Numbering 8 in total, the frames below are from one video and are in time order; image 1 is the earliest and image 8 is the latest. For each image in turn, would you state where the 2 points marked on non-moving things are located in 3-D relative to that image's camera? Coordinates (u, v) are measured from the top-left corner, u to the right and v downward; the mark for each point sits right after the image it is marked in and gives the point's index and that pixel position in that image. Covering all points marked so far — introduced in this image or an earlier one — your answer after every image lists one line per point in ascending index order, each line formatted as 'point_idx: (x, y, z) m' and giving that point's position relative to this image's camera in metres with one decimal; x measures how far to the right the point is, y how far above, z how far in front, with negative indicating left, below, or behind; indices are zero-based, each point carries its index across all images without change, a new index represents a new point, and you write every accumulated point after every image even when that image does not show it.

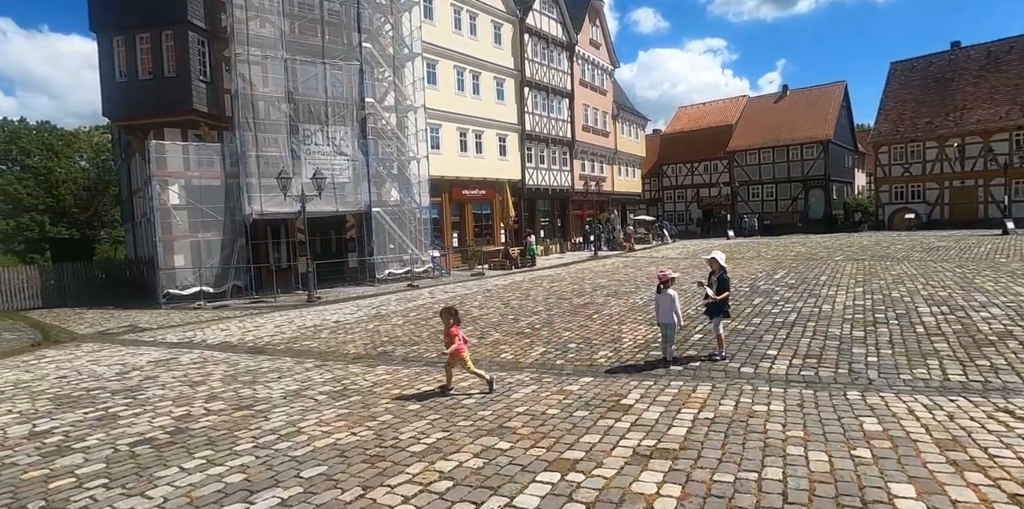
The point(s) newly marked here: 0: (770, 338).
0: (+4.3, -1.4, +9.4) m
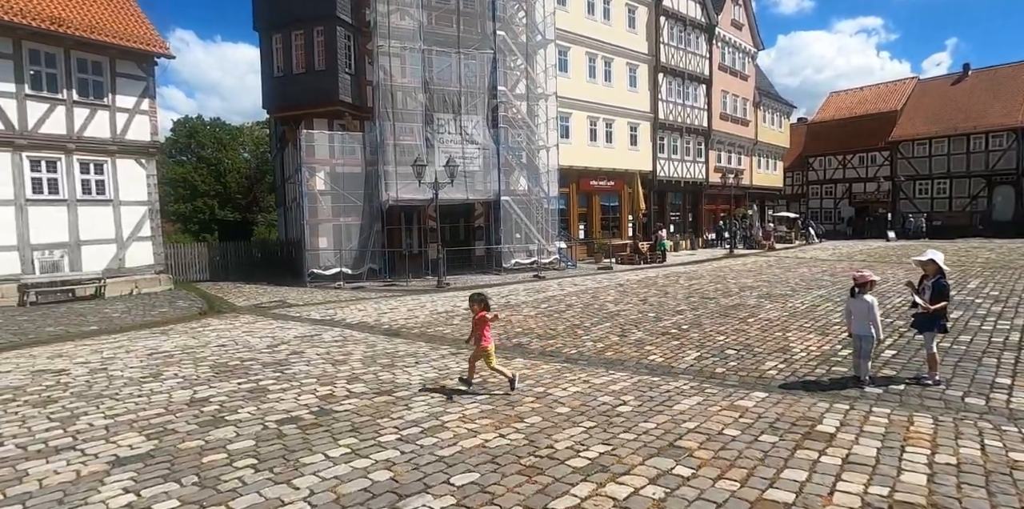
0: (+6.5, -1.4, +7.5) m
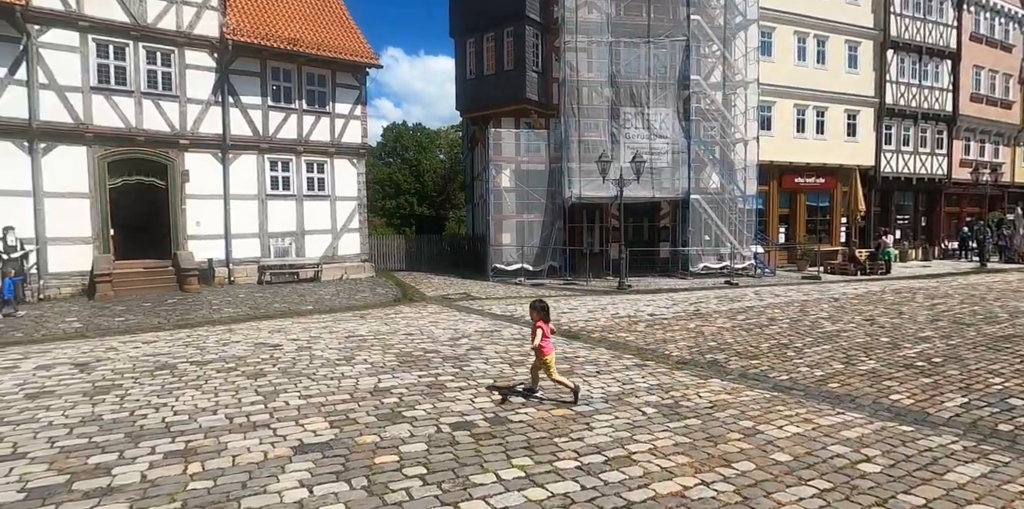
0: (+8.4, -1.7, +4.5) m
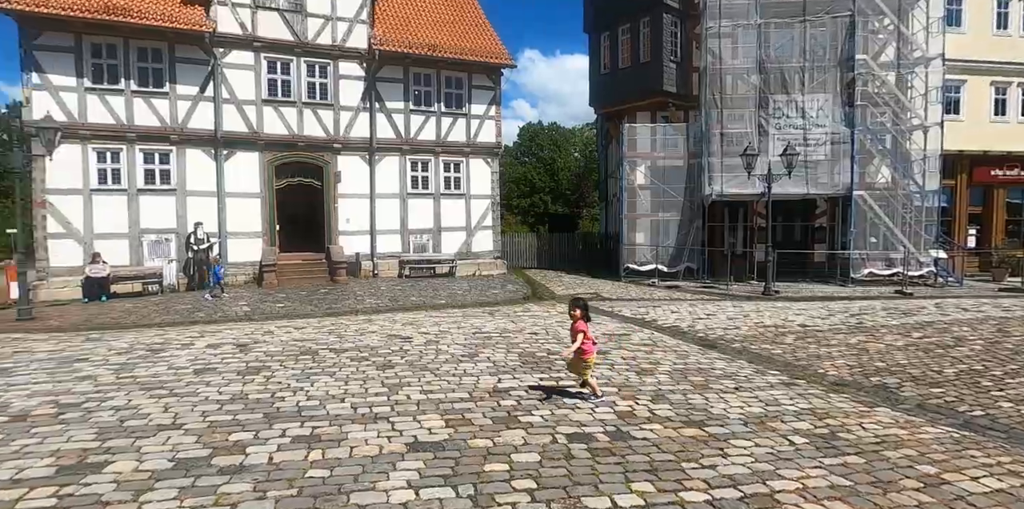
0: (+9.0, -1.9, +2.1) m
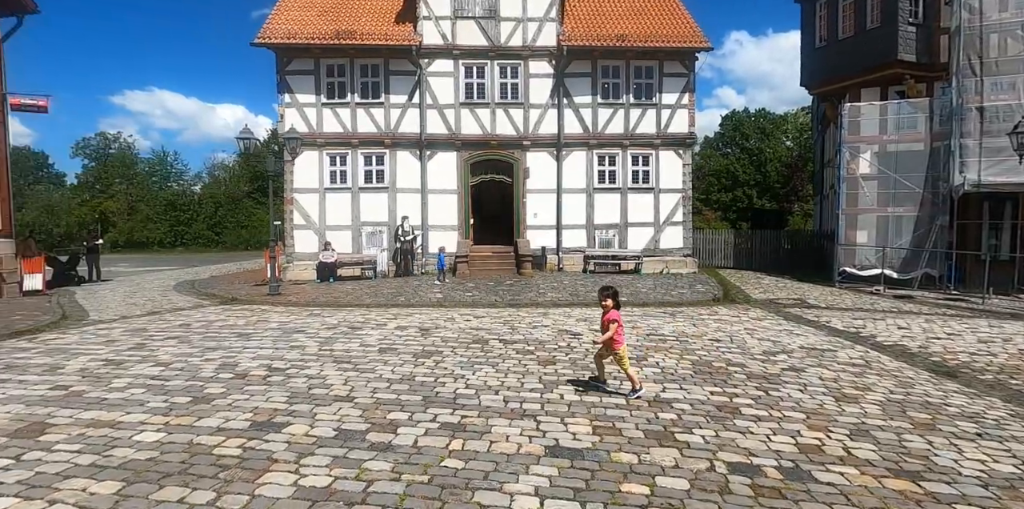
0: (+8.7, -2.1, -1.3) m
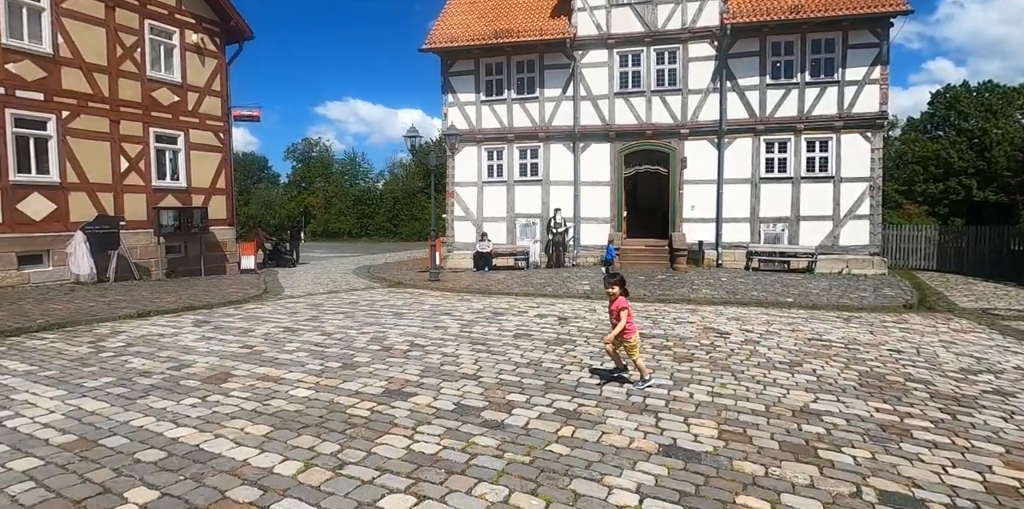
0: (+7.4, -2.3, -3.7) m
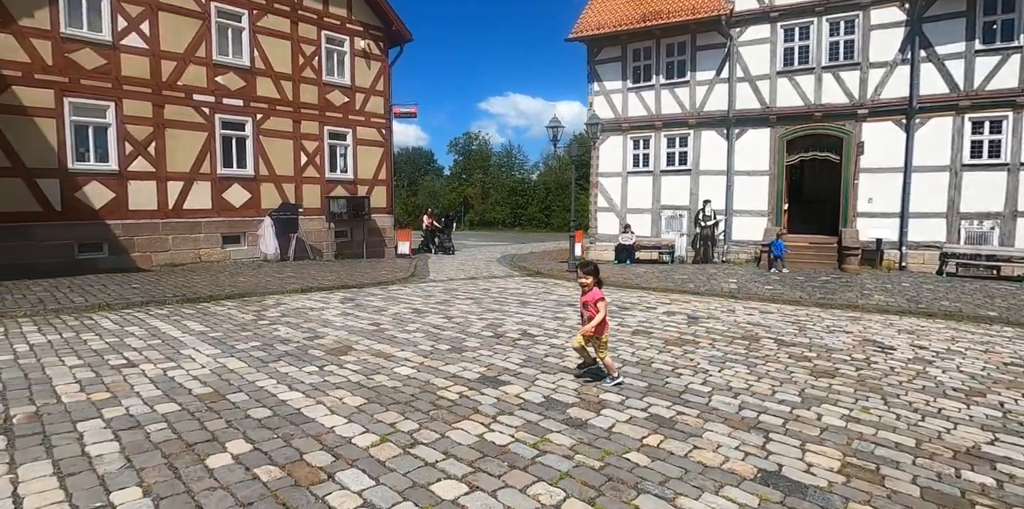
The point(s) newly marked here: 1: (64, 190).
0: (+5.3, -2.6, -5.7) m
1: (-10.4, +1.5, +13.0) m
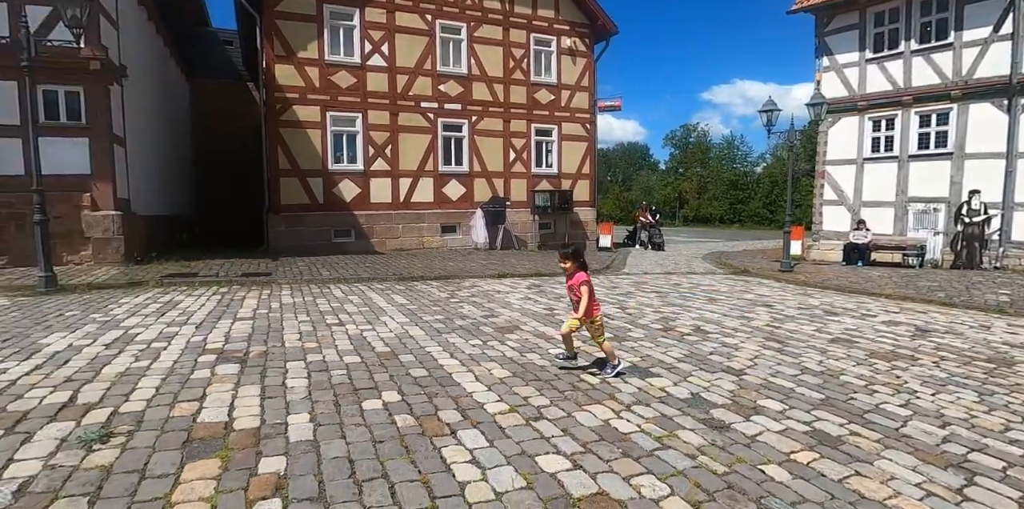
0: (+2.0, -2.6, -7.0) m
1: (-5.3, +1.9, +16.2) m
